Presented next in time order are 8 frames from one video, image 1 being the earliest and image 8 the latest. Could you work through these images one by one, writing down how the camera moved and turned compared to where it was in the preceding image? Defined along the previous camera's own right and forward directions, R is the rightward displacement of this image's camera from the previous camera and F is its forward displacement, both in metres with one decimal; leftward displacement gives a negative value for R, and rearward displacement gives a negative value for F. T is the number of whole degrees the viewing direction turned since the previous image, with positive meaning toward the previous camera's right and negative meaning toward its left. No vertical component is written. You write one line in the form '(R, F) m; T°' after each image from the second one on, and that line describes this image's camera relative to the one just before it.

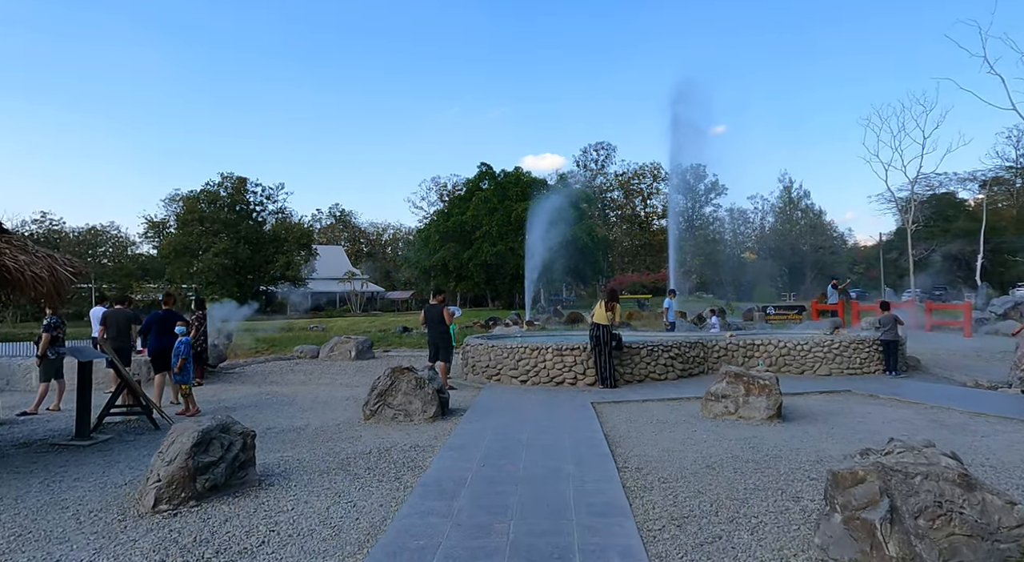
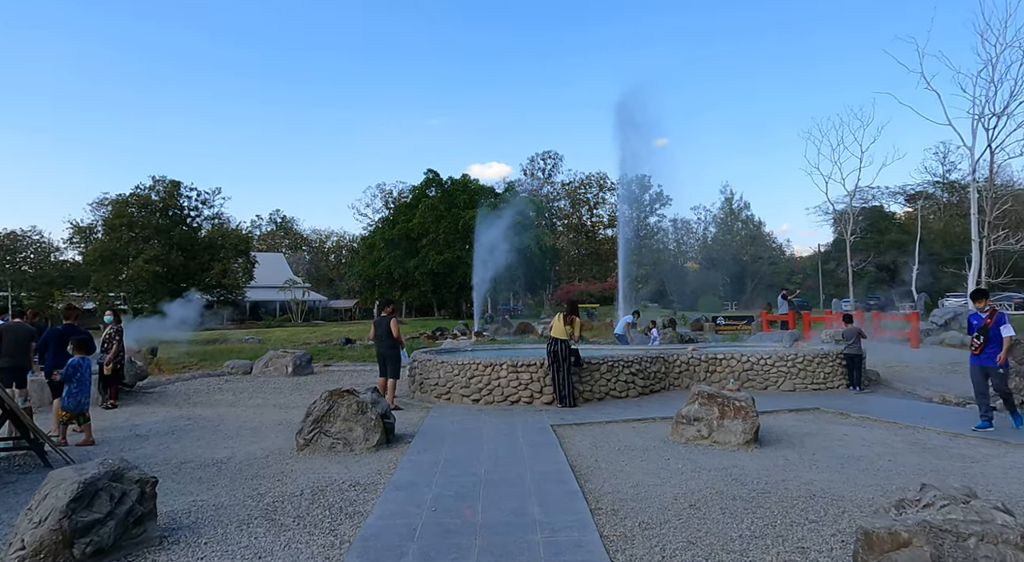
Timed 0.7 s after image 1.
(-0.1, +0.8) m; +5°
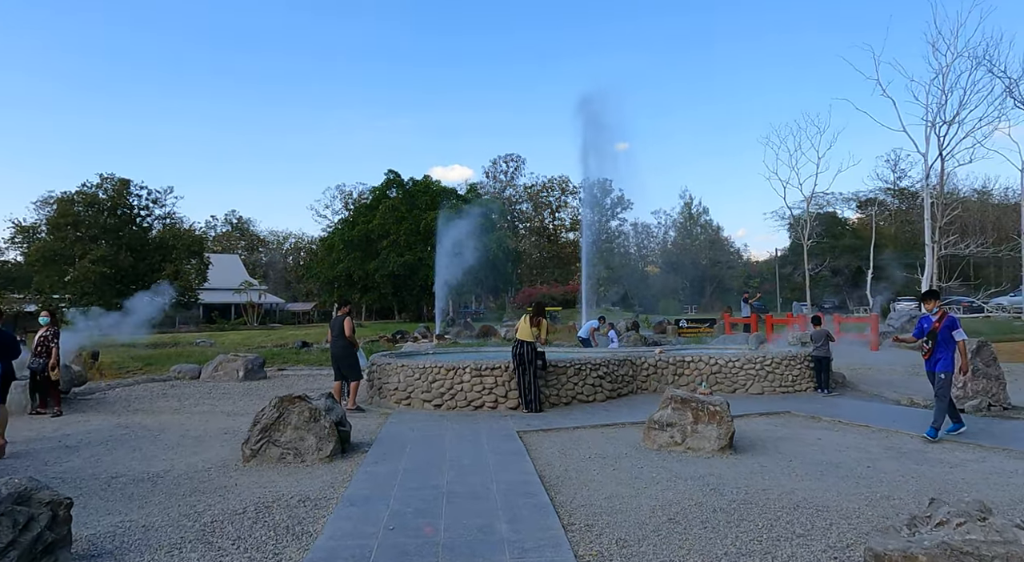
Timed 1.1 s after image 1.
(0.0, +0.4) m; +3°
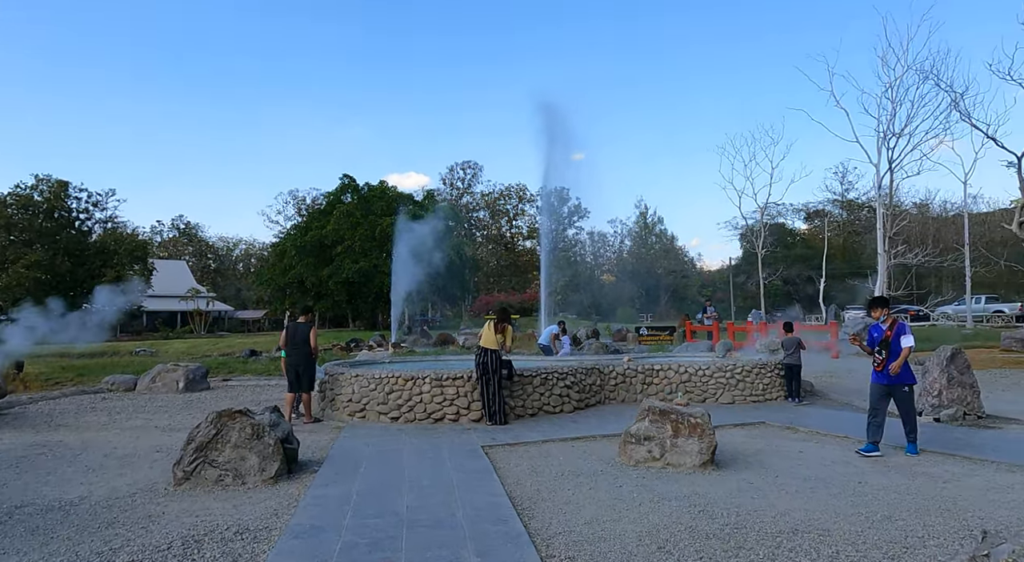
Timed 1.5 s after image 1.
(-0.1, +0.6) m; +4°
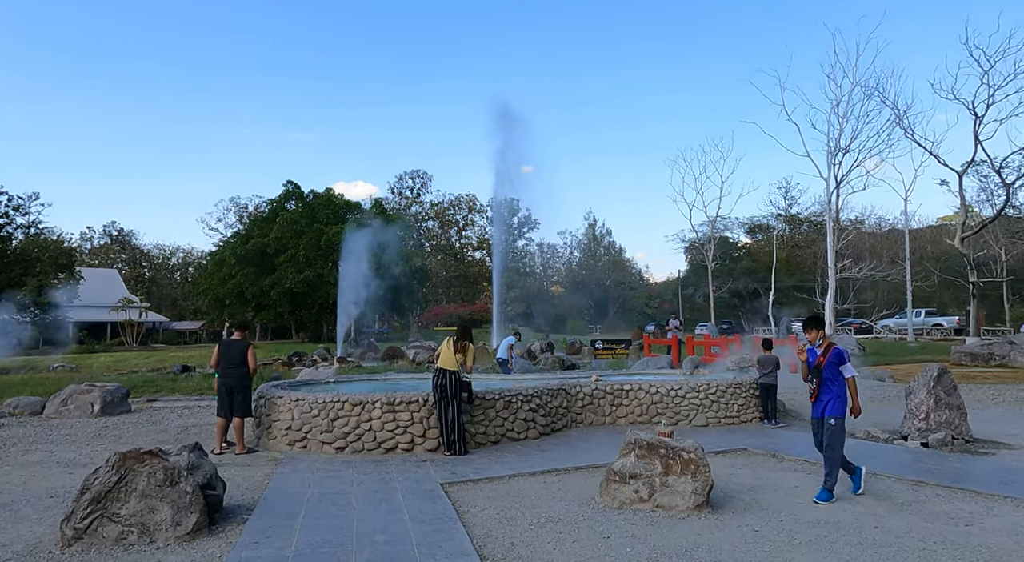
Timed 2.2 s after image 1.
(-0.2, +0.9) m; +5°
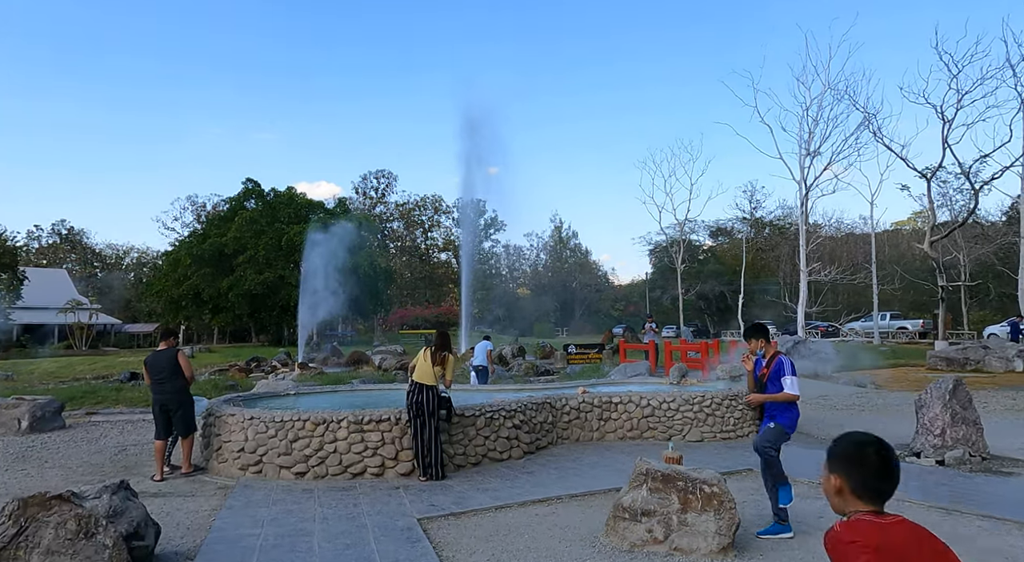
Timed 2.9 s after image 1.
(-0.2, +0.9) m; +3°
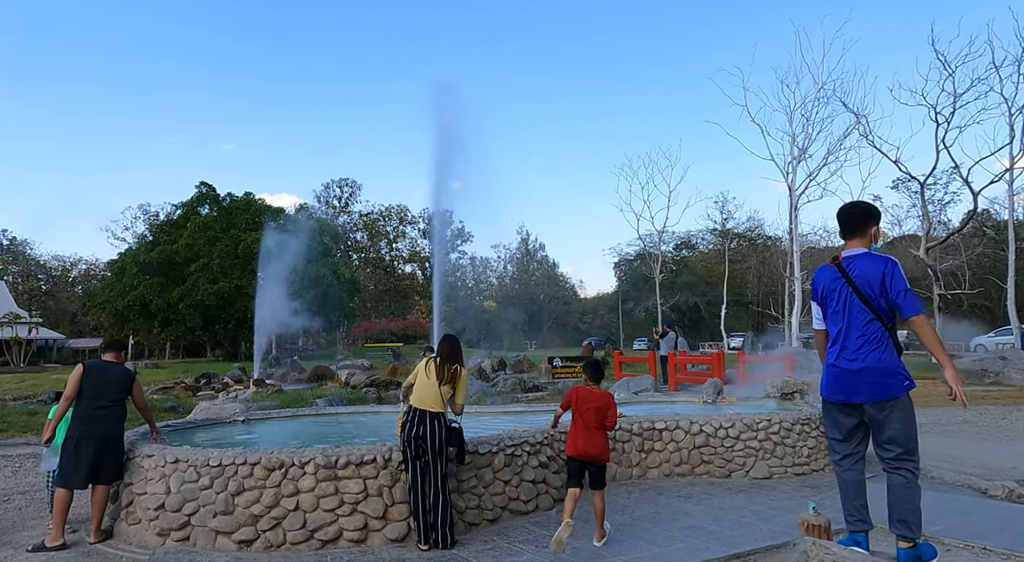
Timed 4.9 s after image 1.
(-0.6, +2.2) m; +3°
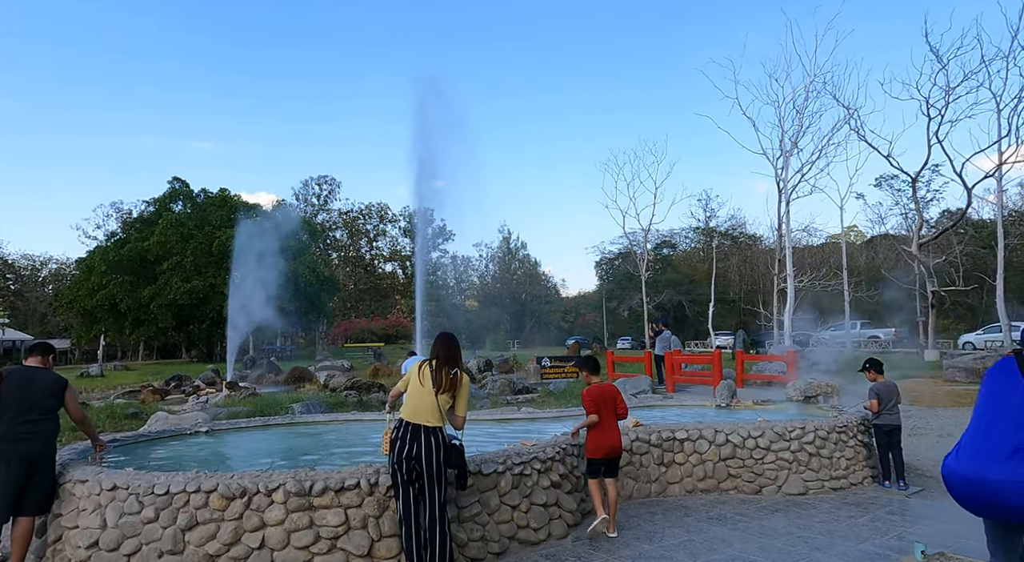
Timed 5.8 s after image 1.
(-0.2, +0.9) m; +2°
